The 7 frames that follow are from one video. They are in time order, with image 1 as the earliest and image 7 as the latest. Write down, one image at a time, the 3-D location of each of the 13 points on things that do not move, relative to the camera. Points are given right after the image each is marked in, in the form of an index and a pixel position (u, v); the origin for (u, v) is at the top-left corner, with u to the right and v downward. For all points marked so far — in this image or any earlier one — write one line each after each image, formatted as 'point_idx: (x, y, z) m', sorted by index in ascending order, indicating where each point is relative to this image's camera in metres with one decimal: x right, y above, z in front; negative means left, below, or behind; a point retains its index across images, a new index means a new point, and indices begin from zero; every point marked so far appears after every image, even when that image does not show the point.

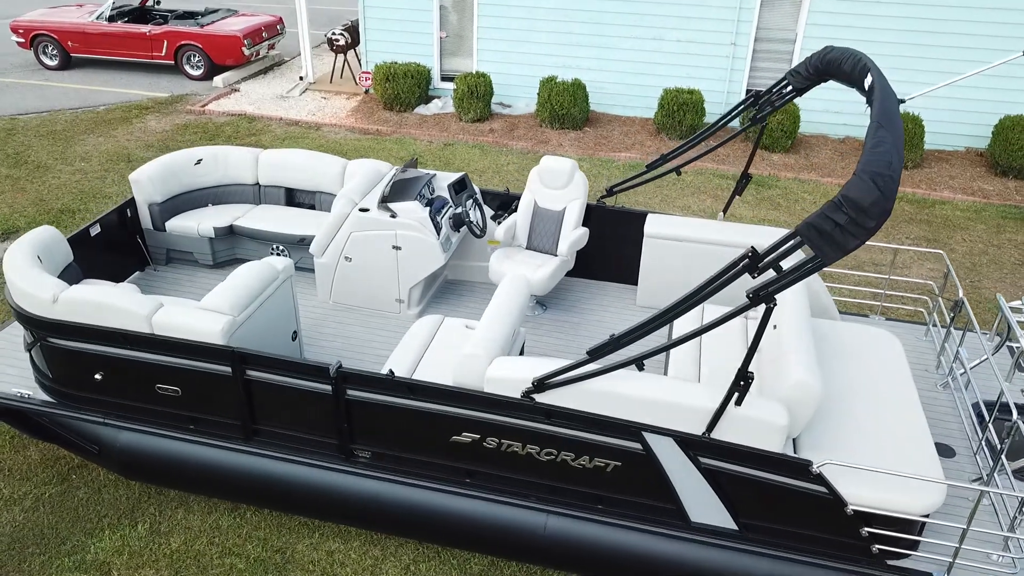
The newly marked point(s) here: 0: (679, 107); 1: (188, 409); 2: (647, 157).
0: (+1.8, +2.0, +8.9) m
1: (-1.5, -0.6, +3.8) m
2: (+1.5, +1.4, +8.7) m
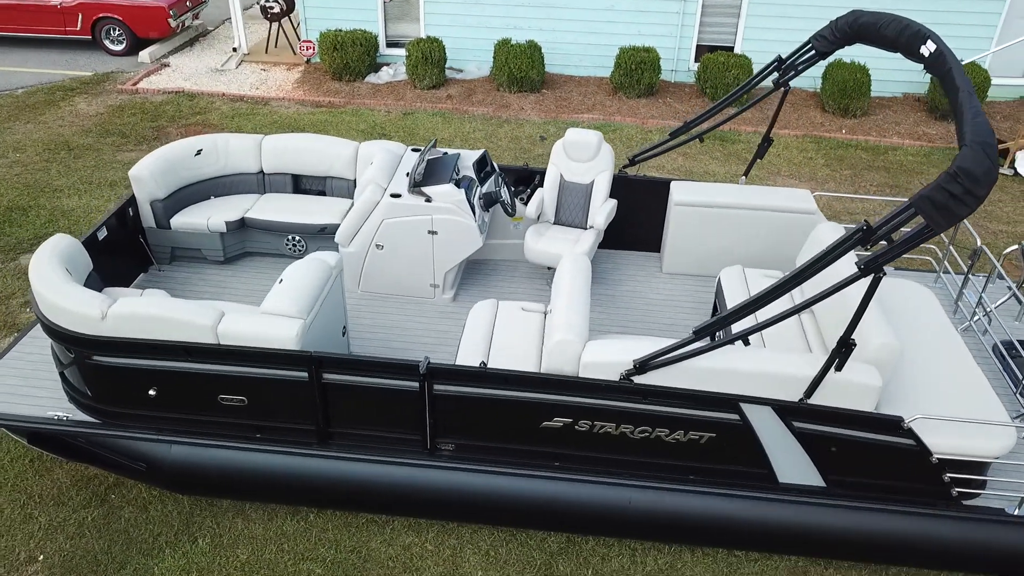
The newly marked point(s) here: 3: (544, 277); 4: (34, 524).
0: (+1.4, +2.4, +8.9) m
1: (-1.1, -0.6, +3.7) m
2: (+1.1, +1.8, +8.8) m
3: (+0.2, +0.1, +4.9) m
4: (-2.3, -1.2, +4.0) m
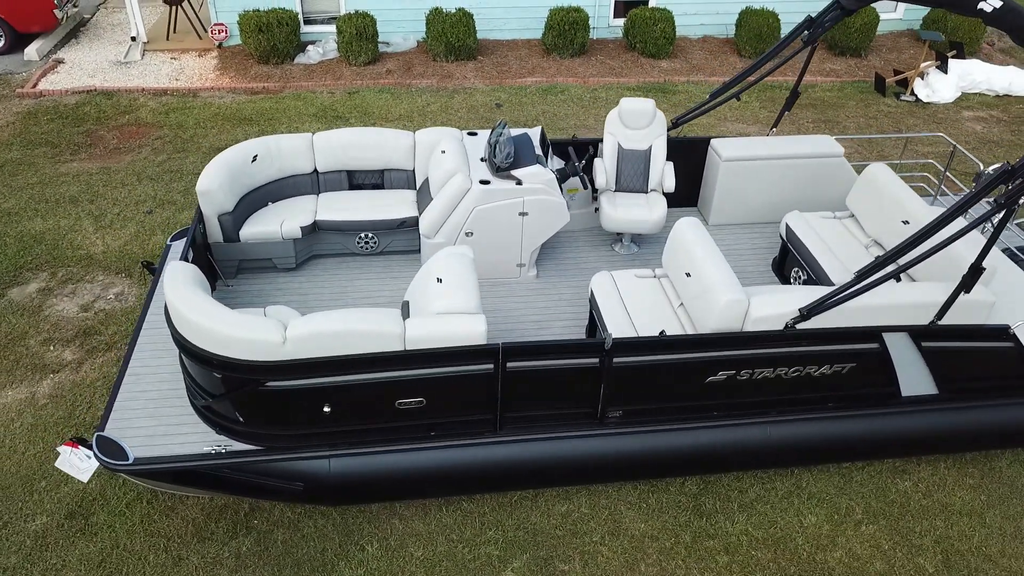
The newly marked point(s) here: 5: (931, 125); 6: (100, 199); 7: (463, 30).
0: (+0.6, +2.9, +9.2) m
1: (-0.4, -0.6, +3.7) m
2: (+0.5, +2.3, +9.0) m
3: (+0.6, +0.3, +5.1) m
4: (-1.5, -1.3, +3.8) m
5: (+4.3, +1.7, +8.4) m
6: (-3.3, +0.7, +6.5) m
7: (-0.5, +2.8, +9.0) m
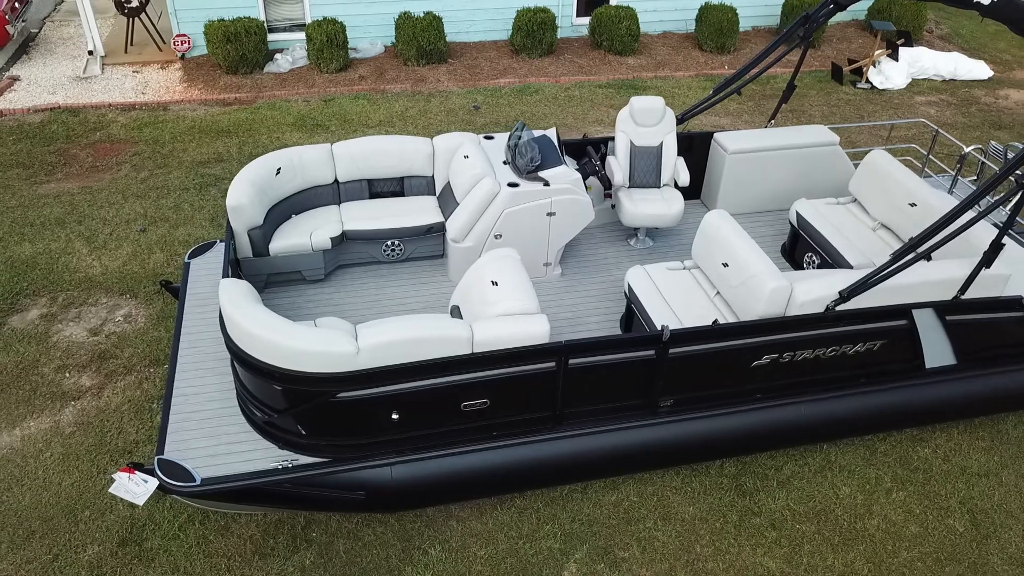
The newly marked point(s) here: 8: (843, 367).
0: (+0.3, +3.0, +9.3) m
1: (-0.1, -0.6, +3.8) m
2: (+0.2, +2.3, +9.1) m
3: (+0.7, +0.3, +5.2) m
4: (-1.2, -1.4, +3.8) m
5: (+4.1, +1.9, +8.8) m
6: (-3.3, +0.5, +6.4) m
7: (-0.9, +2.8, +9.0) m
8: (+1.7, -0.4, +4.2) m
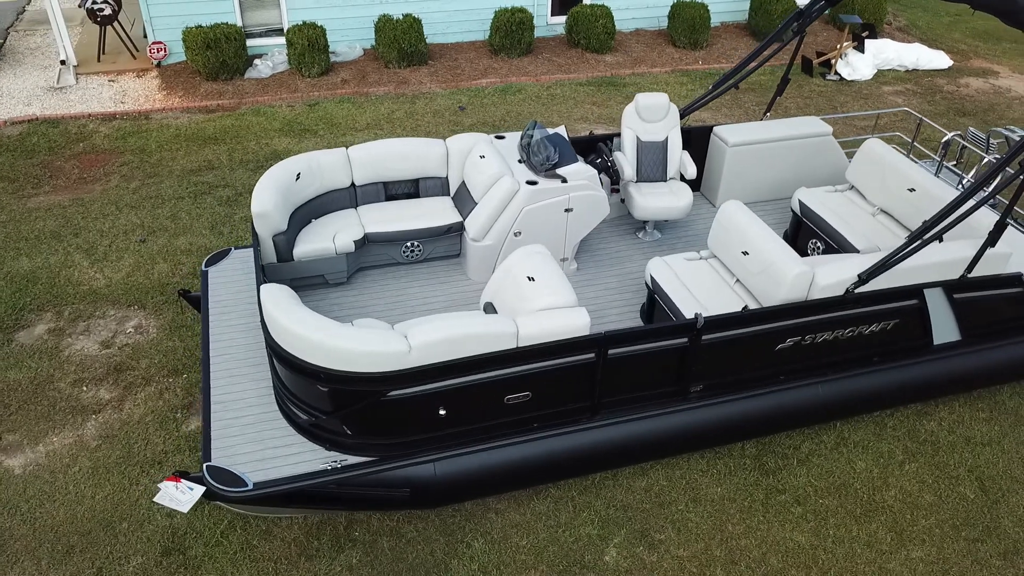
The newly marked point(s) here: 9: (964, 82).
0: (0.0, +3.0, +9.4) m
1: (+0.1, -0.6, +3.9) m
2: (-0.1, +2.4, +9.2) m
3: (+0.8, +0.4, +5.4) m
4: (-1.0, -1.4, +3.9) m
5: (+3.9, +2.1, +9.1) m
6: (-3.3, +0.4, +6.3) m
7: (-1.1, +2.8, +9.0) m
8: (+1.9, -0.3, +4.4) m
9: (+5.4, +2.5, +9.8) m
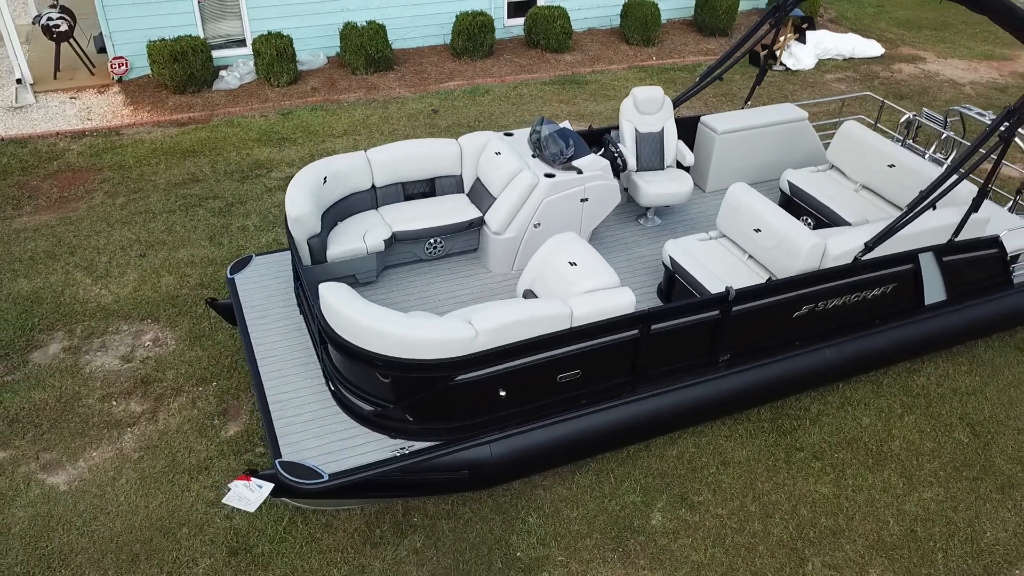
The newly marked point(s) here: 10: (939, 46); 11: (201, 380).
0: (-0.4, +3.0, +9.6) m
1: (+0.4, -0.5, +4.1) m
2: (-0.4, +2.4, +9.4) m
3: (+0.8, +0.5, +5.7) m
4: (-0.7, -1.4, +4.0) m
5: (+3.5, +2.3, +9.6) m
6: (-3.3, +0.3, +6.2) m
7: (-1.5, +2.8, +9.2) m
8: (+2.0, -0.1, +4.8) m
9: (+4.9, +2.8, +10.5) m
10: (+6.0, +3.4, +11.4) m
11: (-1.9, -0.6, +5.1) m
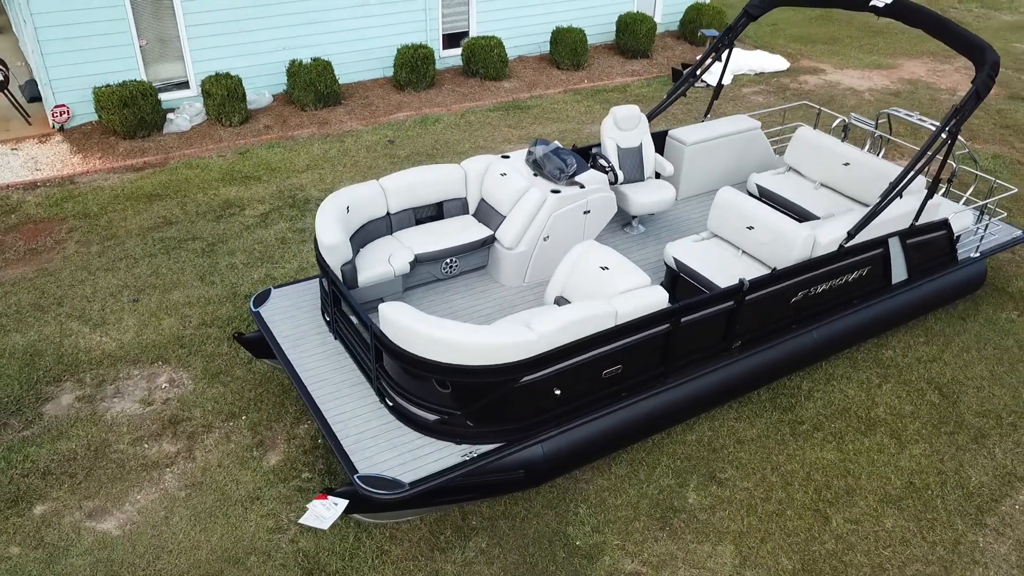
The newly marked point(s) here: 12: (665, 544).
0: (-1.1, +2.7, +9.9) m
1: (+0.6, -0.5, +4.5) m
2: (-1.1, +2.1, +9.7) m
3: (+0.8, +0.4, +6.1) m
4: (-0.3, -1.5, +4.2) m
5: (+2.8, +2.4, +10.4) m
6: (-3.3, -0.1, +6.1) m
7: (-2.1, +2.4, +9.3) m
8: (+2.2, 0.0, +5.3) m
9: (+4.1, +2.9, +11.4) m
10: (+4.9, +3.5, +12.5) m
11: (-1.8, -0.8, +5.1) m
12: (+0.8, -1.4, +4.4) m
